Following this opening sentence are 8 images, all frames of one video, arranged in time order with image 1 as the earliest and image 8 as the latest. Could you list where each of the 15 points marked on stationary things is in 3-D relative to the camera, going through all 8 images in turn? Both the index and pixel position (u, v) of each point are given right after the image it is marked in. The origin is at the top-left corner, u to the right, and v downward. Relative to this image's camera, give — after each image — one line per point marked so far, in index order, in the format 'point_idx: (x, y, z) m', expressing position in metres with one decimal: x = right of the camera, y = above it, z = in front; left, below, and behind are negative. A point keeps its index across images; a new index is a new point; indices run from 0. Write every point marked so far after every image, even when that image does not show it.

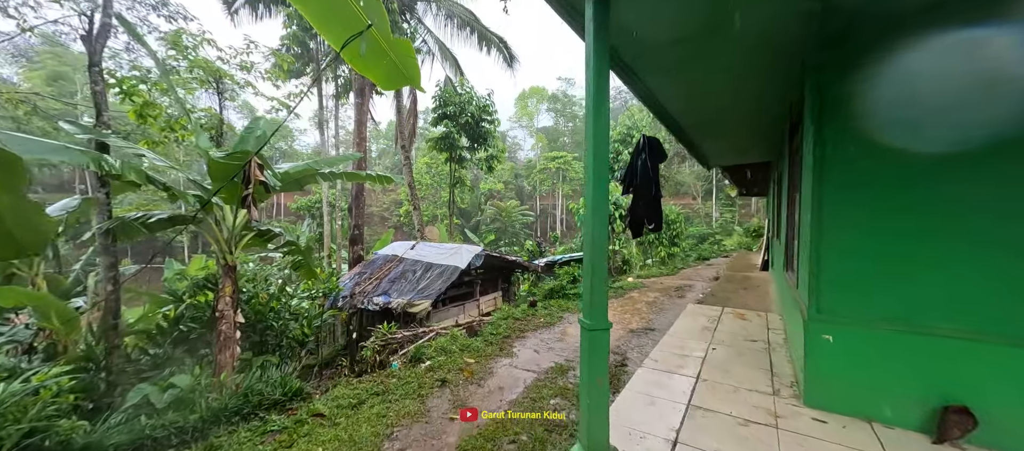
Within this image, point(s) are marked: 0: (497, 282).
0: (-0.4, -1.4, +9.1) m
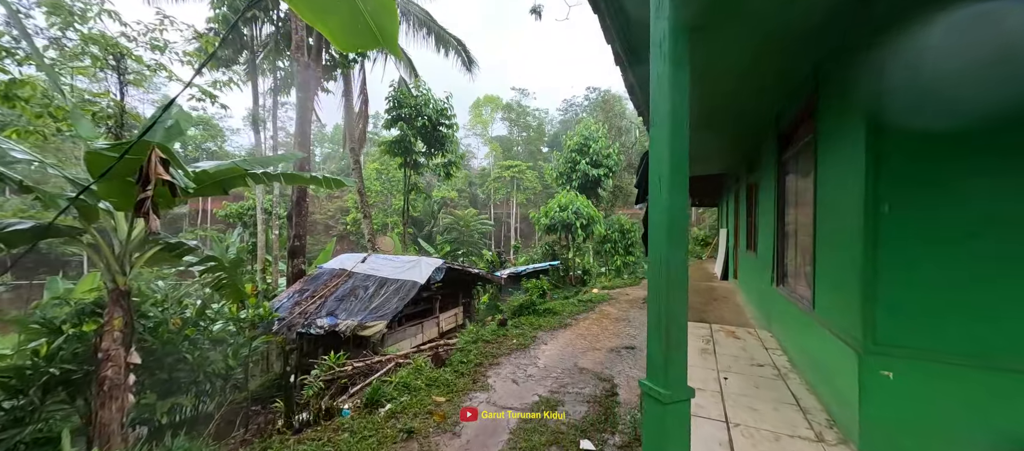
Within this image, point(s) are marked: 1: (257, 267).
0: (-1.3, -1.7, +8.4) m
1: (-6.5, -1.1, +9.2) m
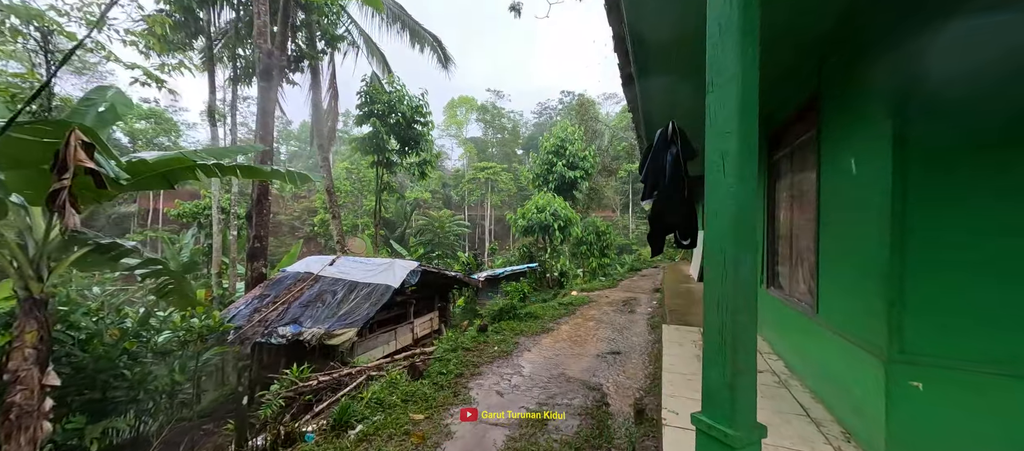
0: (-1.8, -1.7, +8.1) m
1: (-7.1, -1.1, +8.4) m
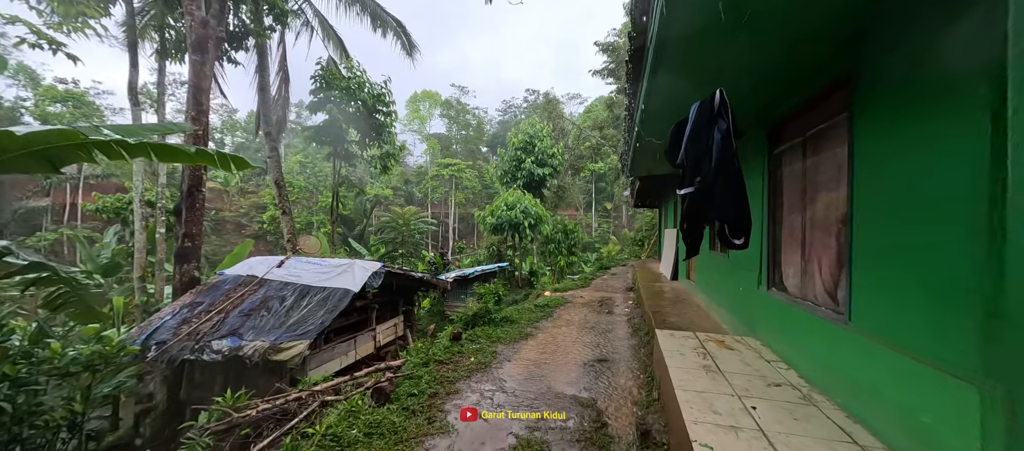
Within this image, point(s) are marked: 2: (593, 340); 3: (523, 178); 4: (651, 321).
0: (-2.4, -1.6, +7.4) m
1: (-7.7, -1.0, +7.2) m
2: (+1.1, -1.6, +5.0) m
3: (+0.5, +2.1, +15.4) m
4: (+1.9, -1.3, +5.0) m
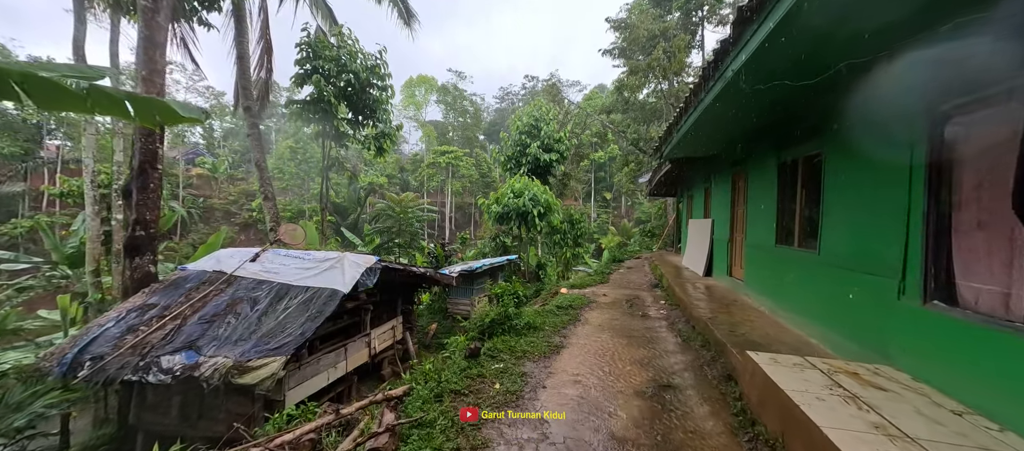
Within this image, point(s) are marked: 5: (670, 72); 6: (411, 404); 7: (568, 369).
0: (-2.1, -1.4, +6.5) m
1: (-7.4, -0.7, +6.2) m
2: (+1.4, -1.5, +4.0) m
3: (+0.7, +2.5, +14.4) m
4: (+2.3, -1.2, +4.1) m
5: (+6.5, +6.3, +14.6) m
6: (-0.7, -1.4, +2.8) m
7: (+0.6, -1.4, +3.6) m
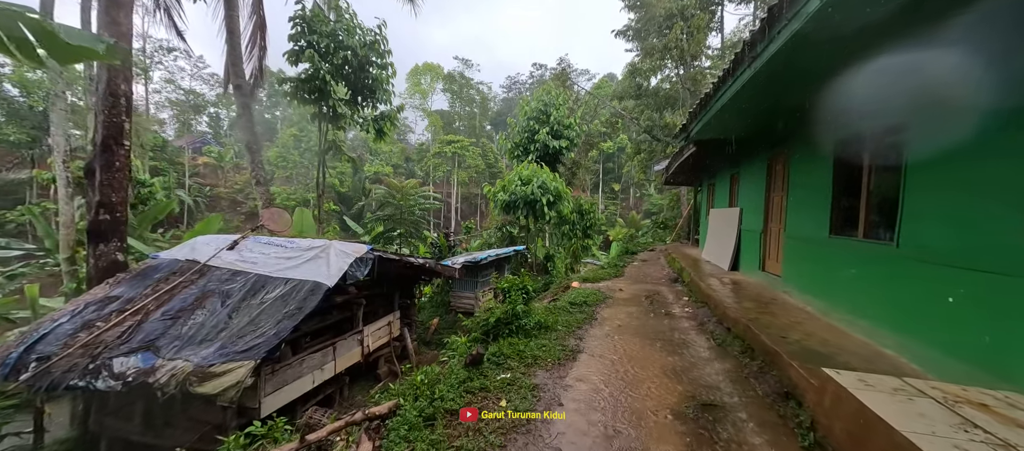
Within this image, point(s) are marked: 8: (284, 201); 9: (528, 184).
0: (-2.0, -1.2, +5.9) m
1: (-7.3, -0.5, +5.7) m
2: (+1.5, -1.3, +3.5) m
3: (+0.9, +2.9, +13.7) m
4: (+2.3, -1.1, +3.5) m
5: (+6.8, +6.6, +13.7) m
6: (-0.7, -1.2, +2.2) m
7: (+0.6, -1.3, +3.0) m
8: (-11.2, +1.2, +17.8) m
9: (+0.4, +1.2, +9.9) m
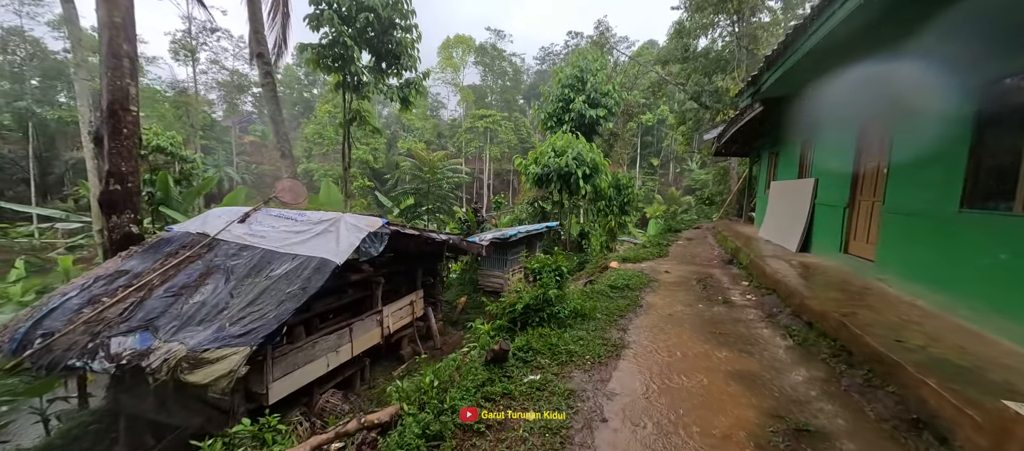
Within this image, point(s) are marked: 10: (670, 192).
0: (-1.5, -0.8, +5.6) m
1: (-6.8, 0.0, +5.8) m
2: (+1.8, -1.1, +2.8) m
3: (+2.1, +3.8, +12.7) m
4: (+2.6, -0.8, +2.7) m
5: (+7.9, +7.5, +12.0) m
6: (-0.5, -1.1, +1.8) m
7: (+0.8, -1.1, +2.4) m
8: (-9.6, +2.5, +18.1) m
9: (+1.3, +1.8, +9.1) m
10: (+8.9, +1.9, +19.8) m
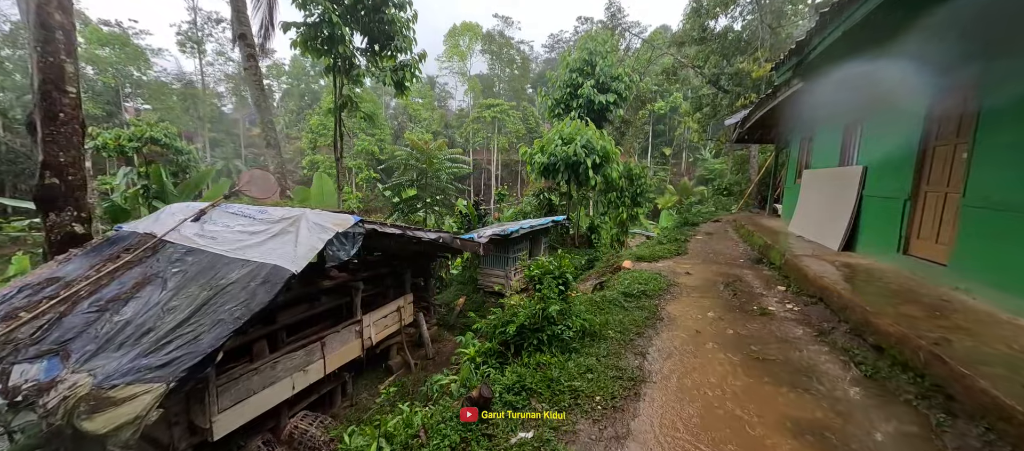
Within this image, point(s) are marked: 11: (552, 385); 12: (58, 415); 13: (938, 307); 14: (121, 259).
0: (-1.5, -0.7, +5.0) m
1: (-6.8, 0.0, +5.3) m
2: (+1.7, -1.1, +2.1) m
3: (+2.3, +4.0, +11.9) m
4: (+2.5, -0.8, +2.0) m
5: (+8.1, +7.7, +11.0) m
6: (-0.6, -1.1, +1.2) m
7: (+0.8, -1.1, +1.8) m
8: (-9.3, +2.8, +17.6) m
9: (+1.4, +2.0, +8.4) m
10: (+9.3, +2.3, +18.8) m
11: (+0.3, -1.0, +2.2) m
12: (-2.6, -1.1, +2.0) m
13: (+3.4, -0.7, +2.9) m
14: (-3.6, -0.3, +3.3) m
